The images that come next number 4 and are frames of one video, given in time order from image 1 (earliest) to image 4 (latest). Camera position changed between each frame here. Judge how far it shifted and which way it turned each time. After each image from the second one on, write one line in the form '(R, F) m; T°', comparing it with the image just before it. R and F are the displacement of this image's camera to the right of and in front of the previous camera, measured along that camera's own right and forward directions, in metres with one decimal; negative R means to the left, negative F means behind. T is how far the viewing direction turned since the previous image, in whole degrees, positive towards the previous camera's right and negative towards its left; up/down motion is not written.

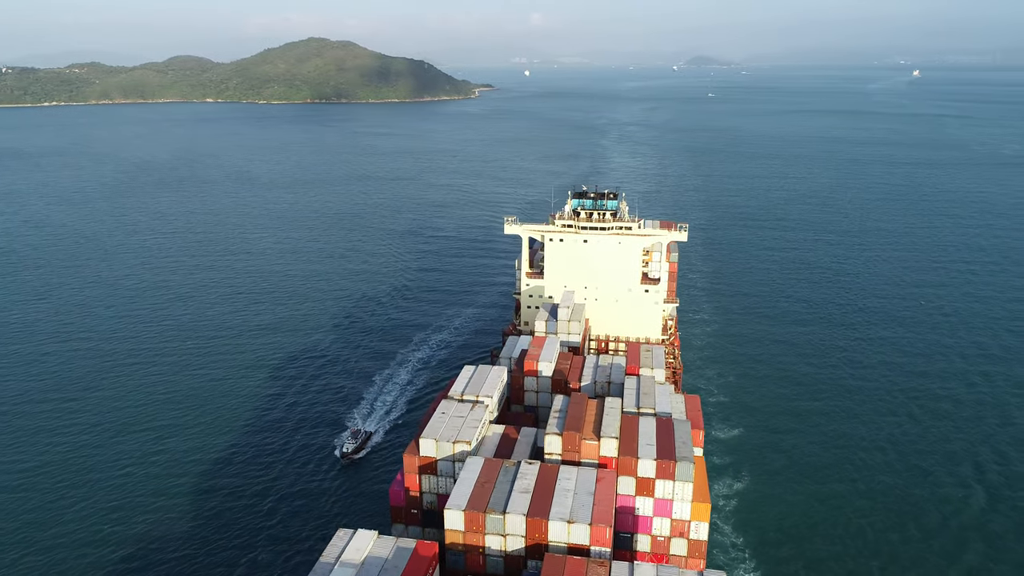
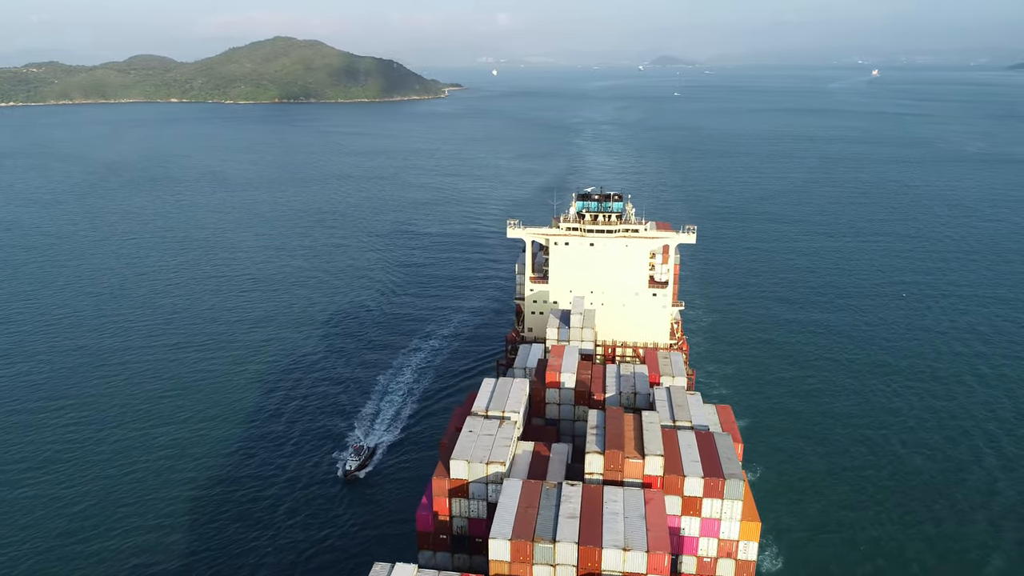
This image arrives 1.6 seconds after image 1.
(-2.3, +1.6) m; +2°
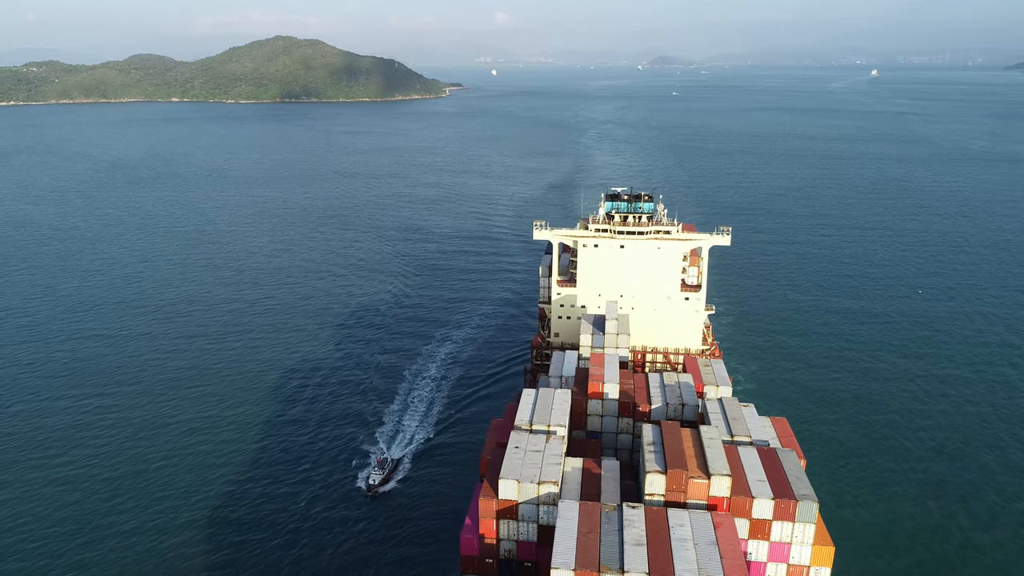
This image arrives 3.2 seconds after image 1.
(-1.9, +1.7) m; 0°
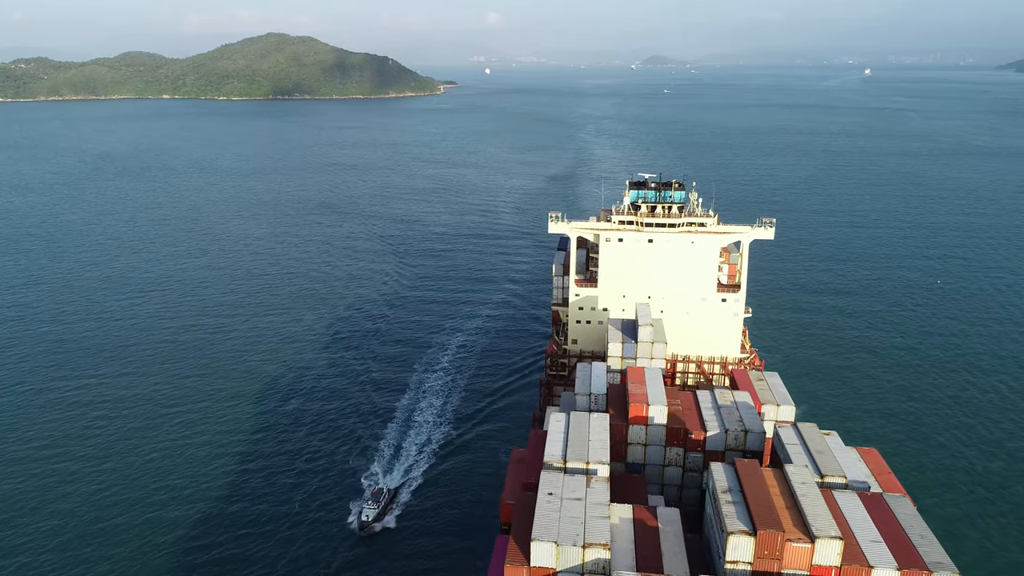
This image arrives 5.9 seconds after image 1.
(-1.1, +5.7) m; 0°
